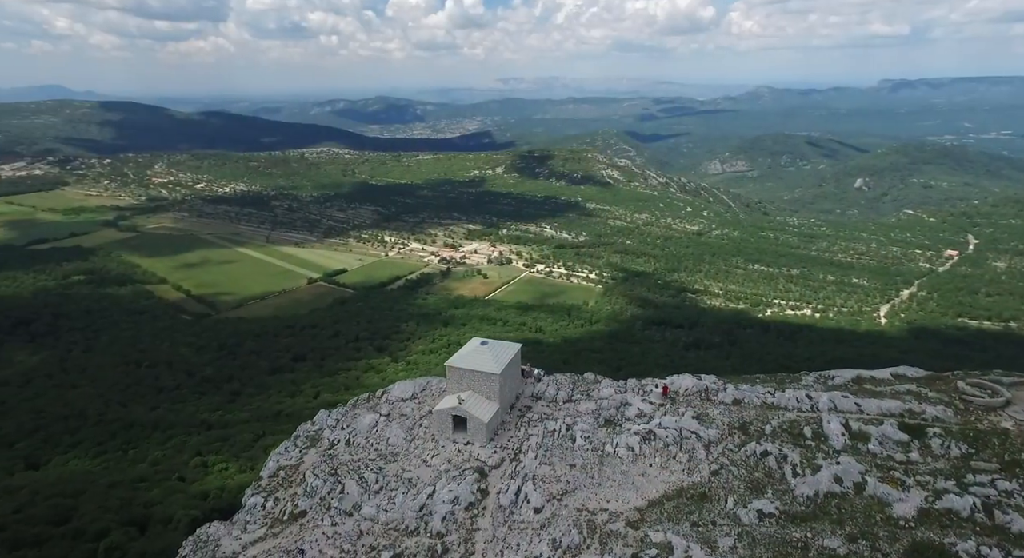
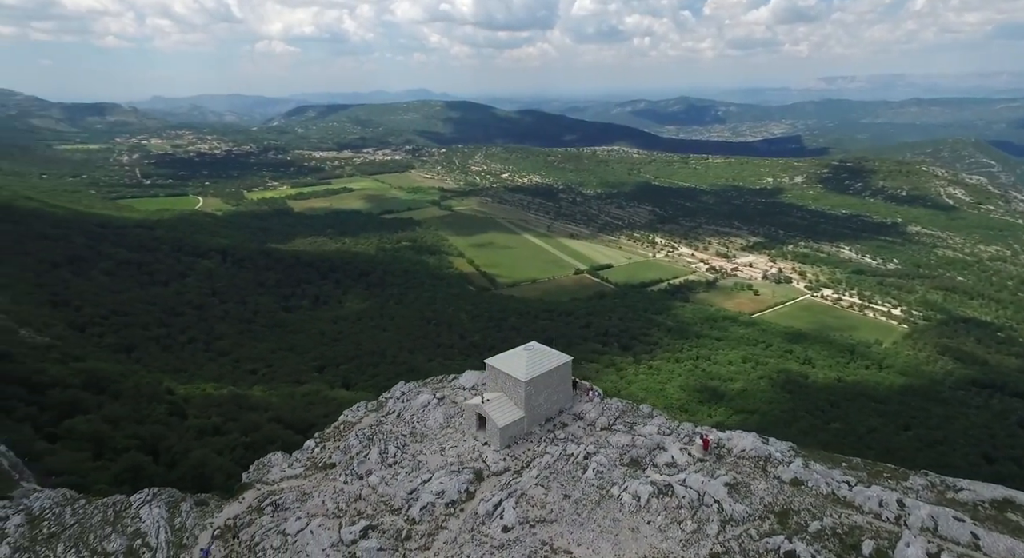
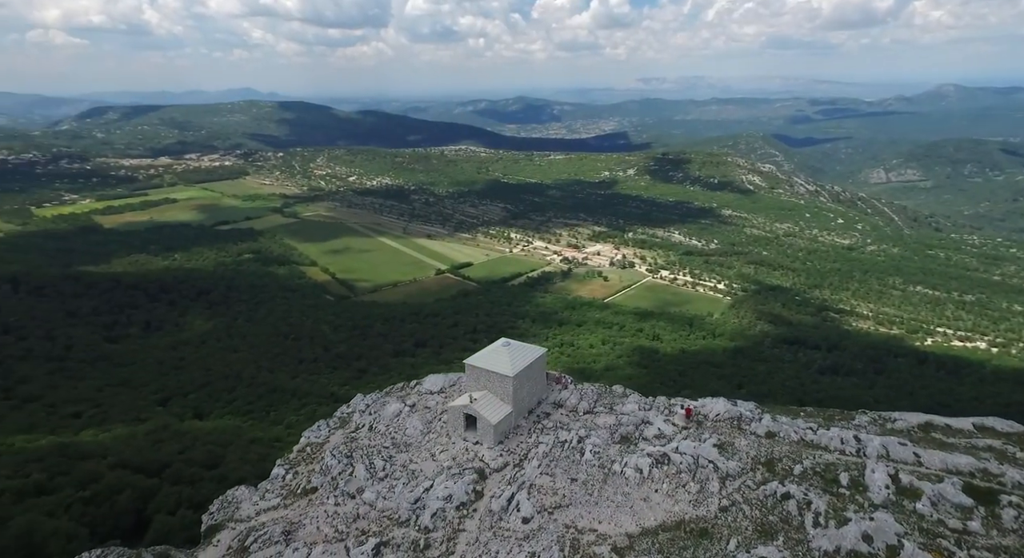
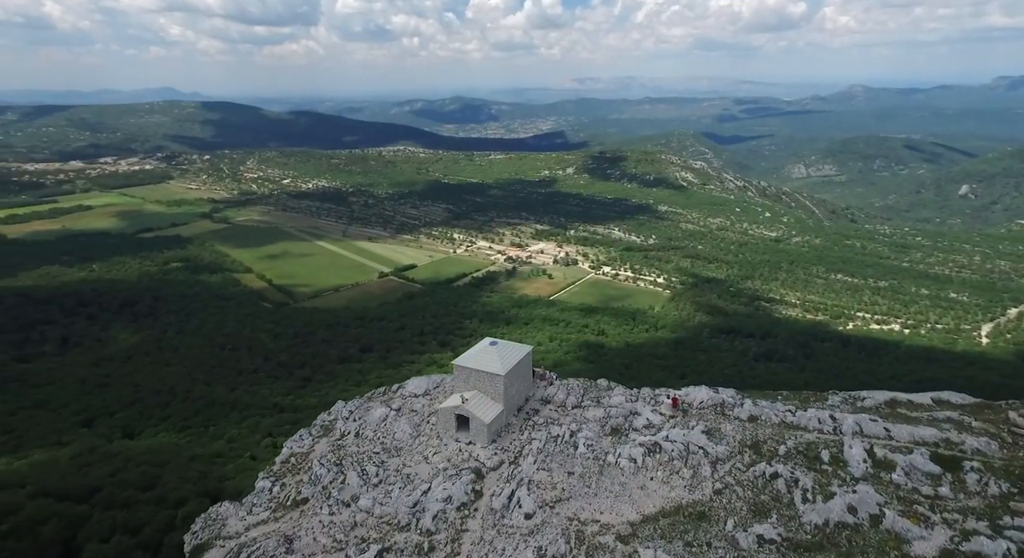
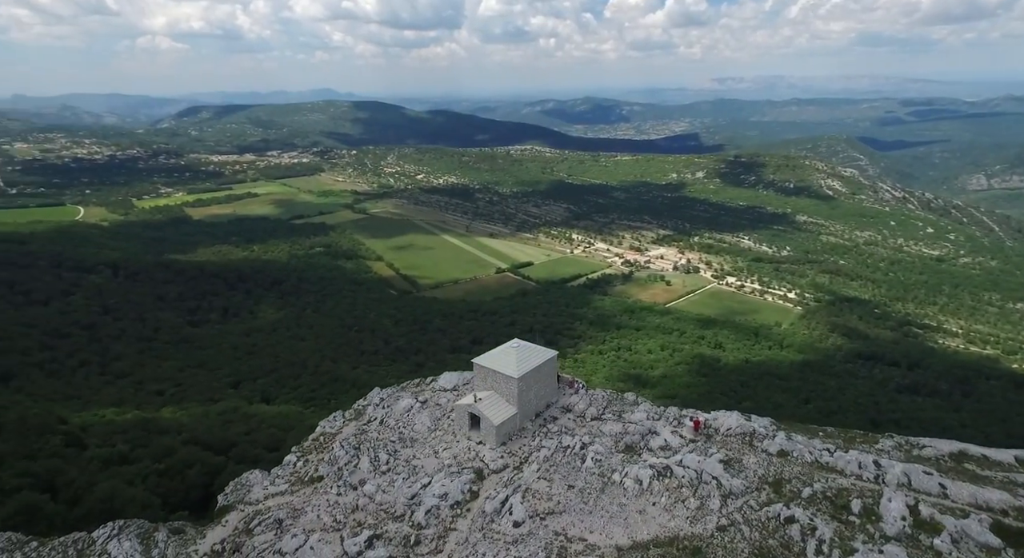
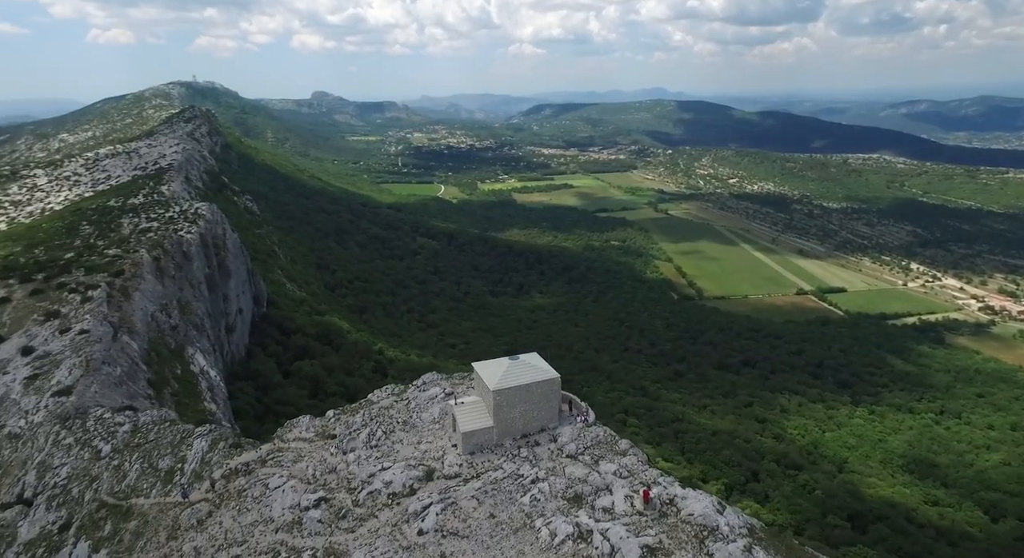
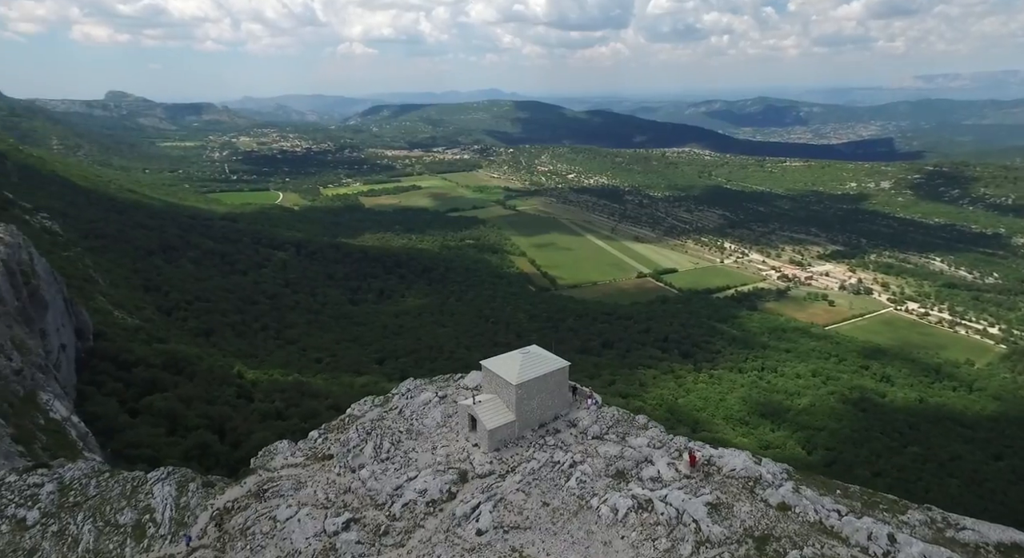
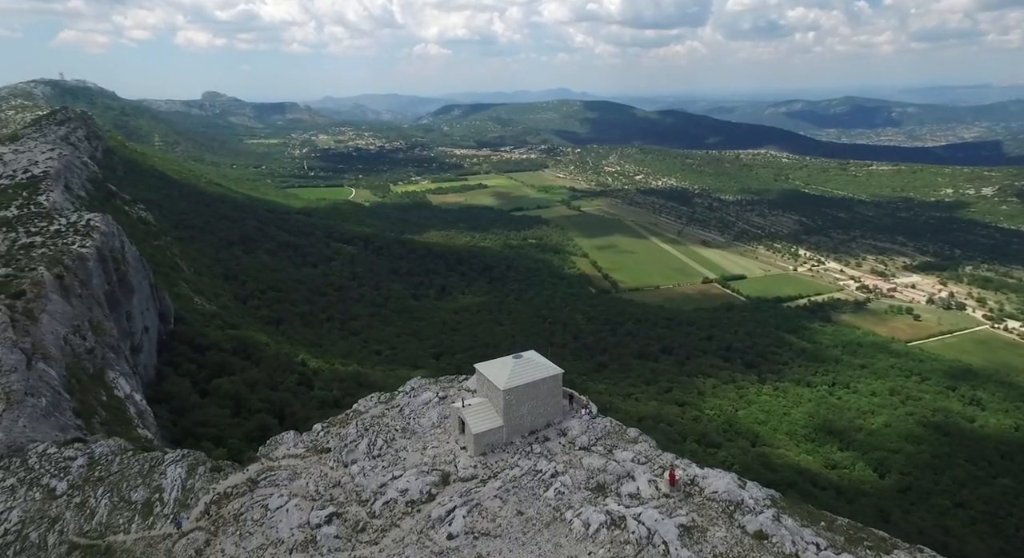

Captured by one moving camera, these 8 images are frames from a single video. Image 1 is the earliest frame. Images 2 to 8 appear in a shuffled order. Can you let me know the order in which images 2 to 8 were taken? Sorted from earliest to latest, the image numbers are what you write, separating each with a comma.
4, 3, 5, 2, 7, 8, 6
